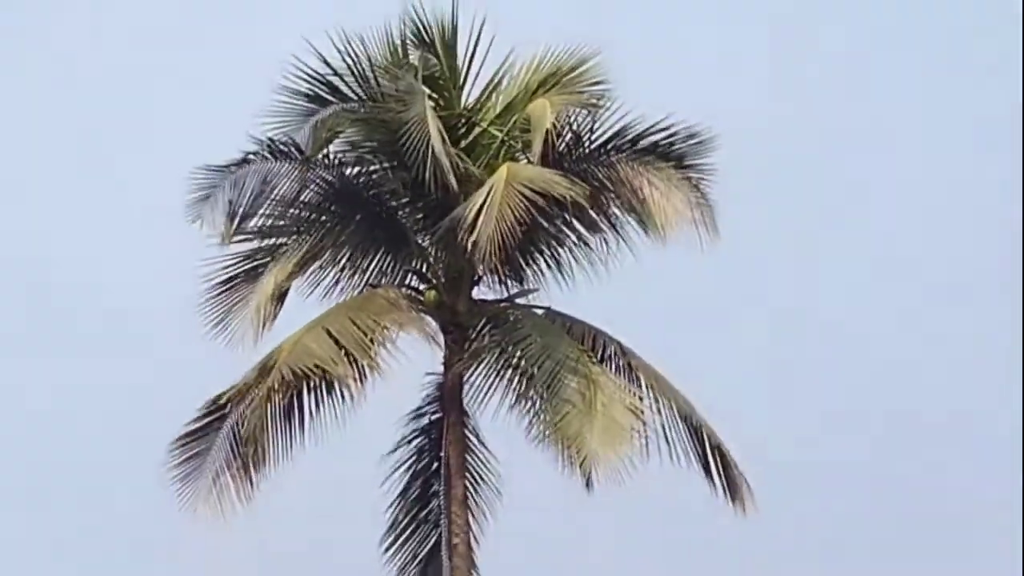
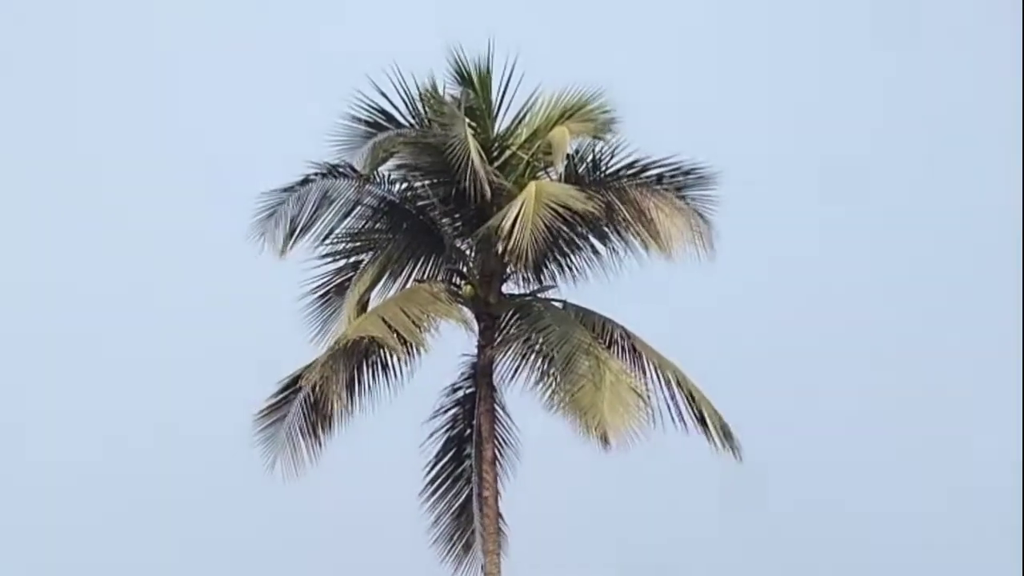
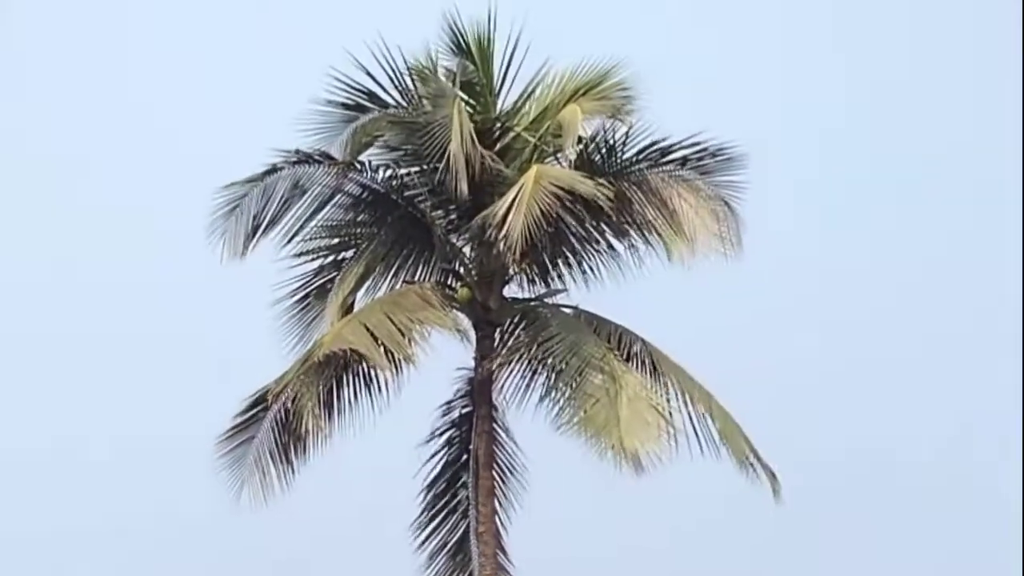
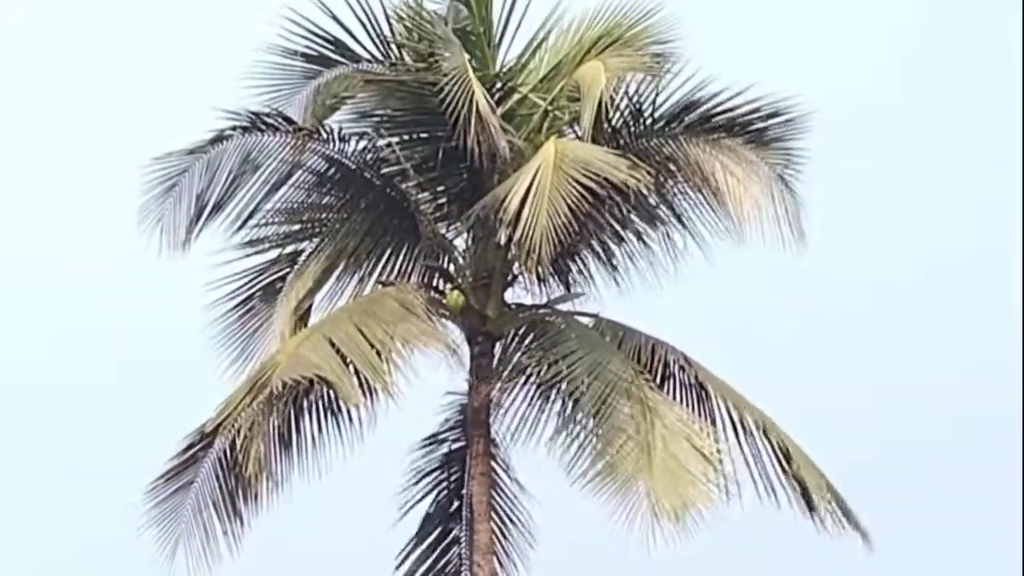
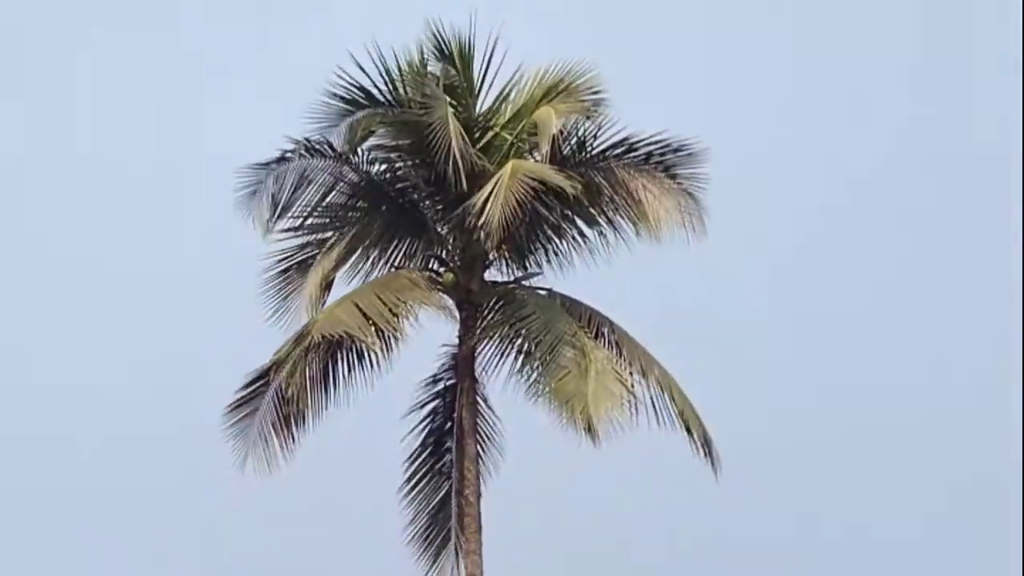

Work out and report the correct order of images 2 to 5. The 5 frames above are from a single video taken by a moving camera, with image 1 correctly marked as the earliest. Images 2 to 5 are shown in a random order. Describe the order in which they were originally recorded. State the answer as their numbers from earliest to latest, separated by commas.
5, 2, 3, 4
